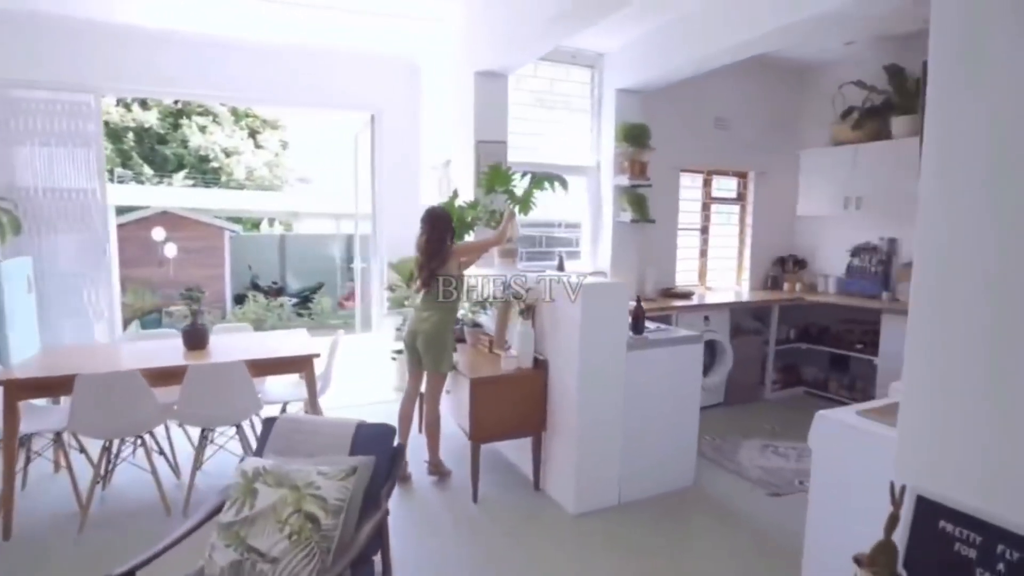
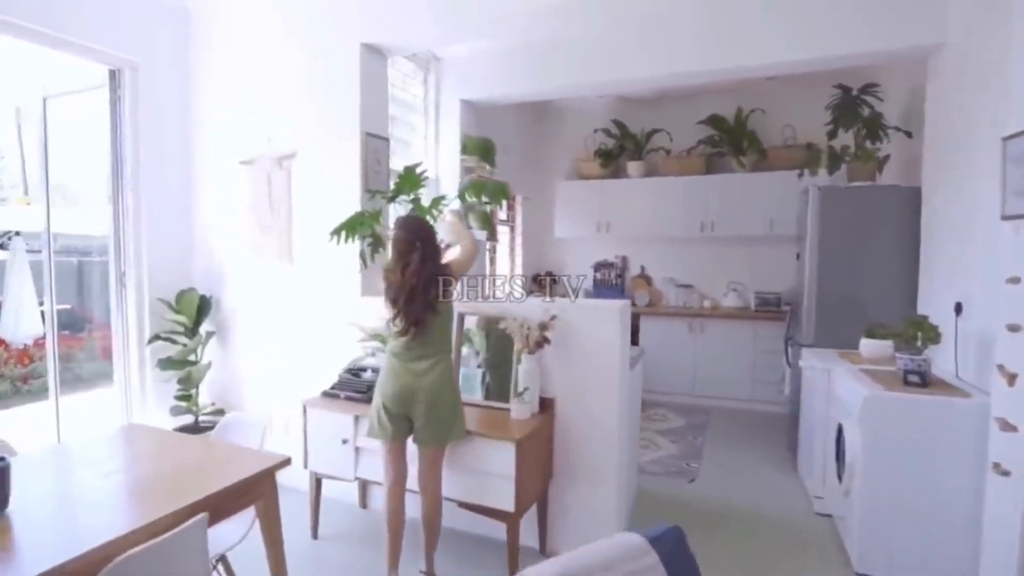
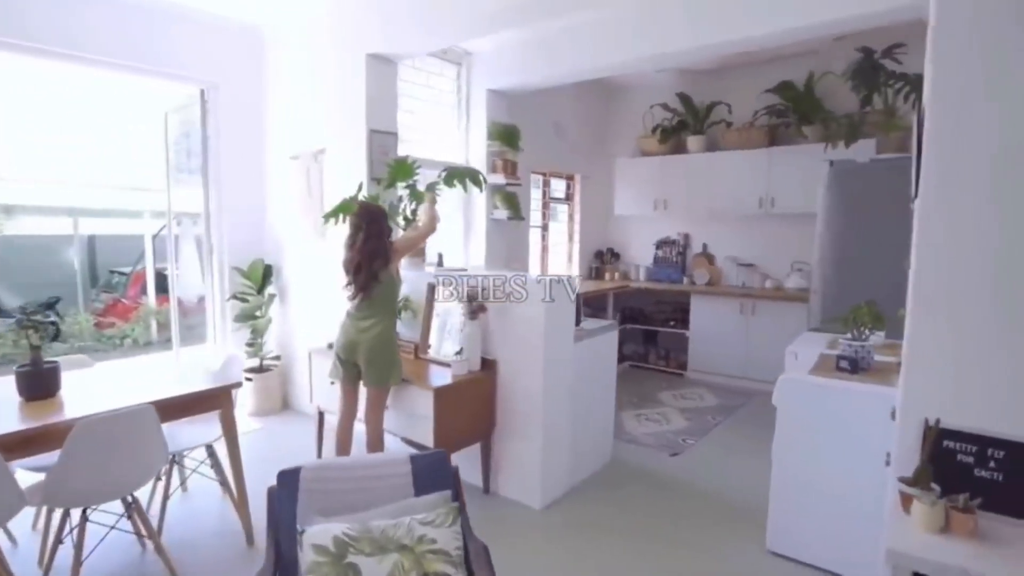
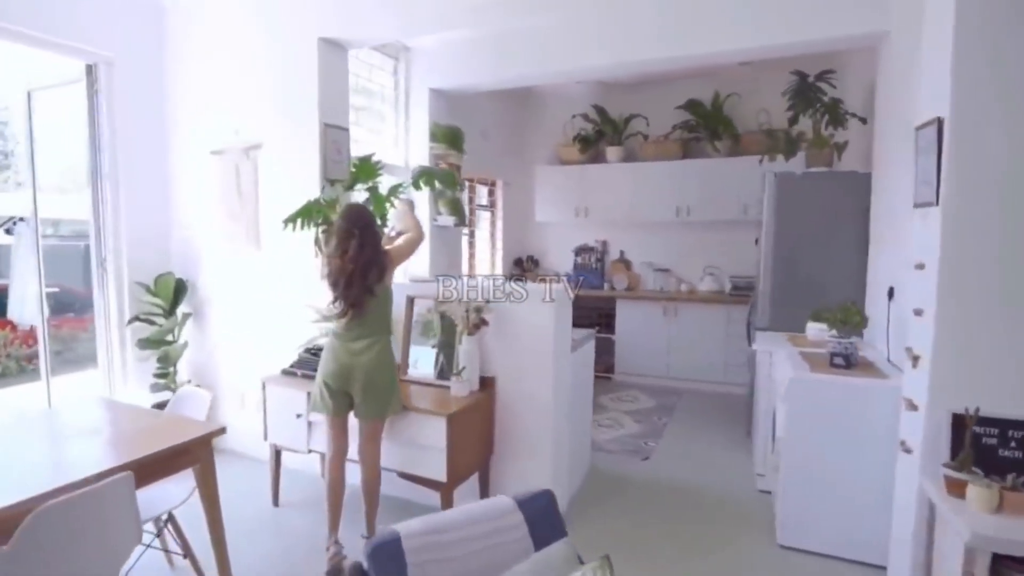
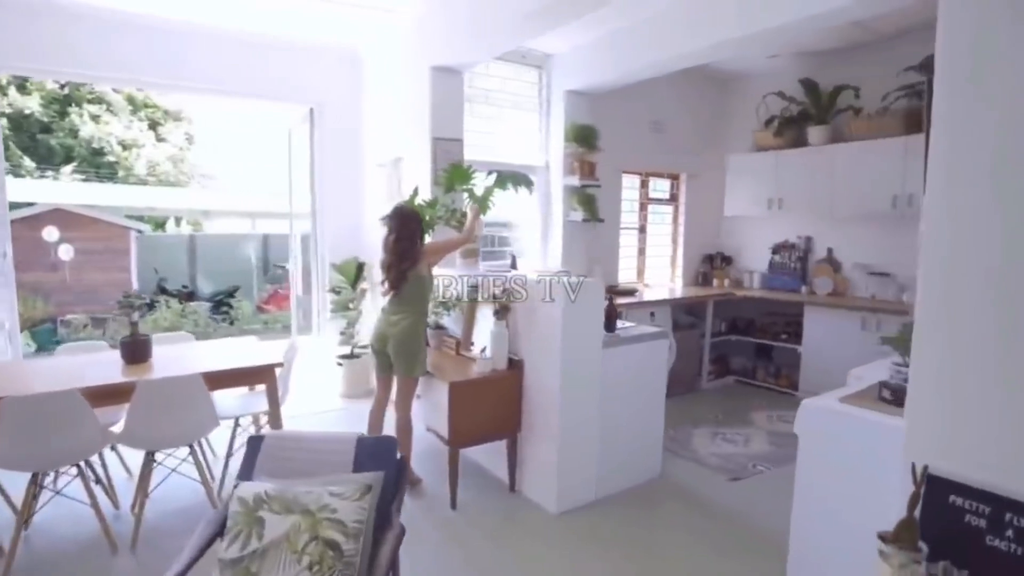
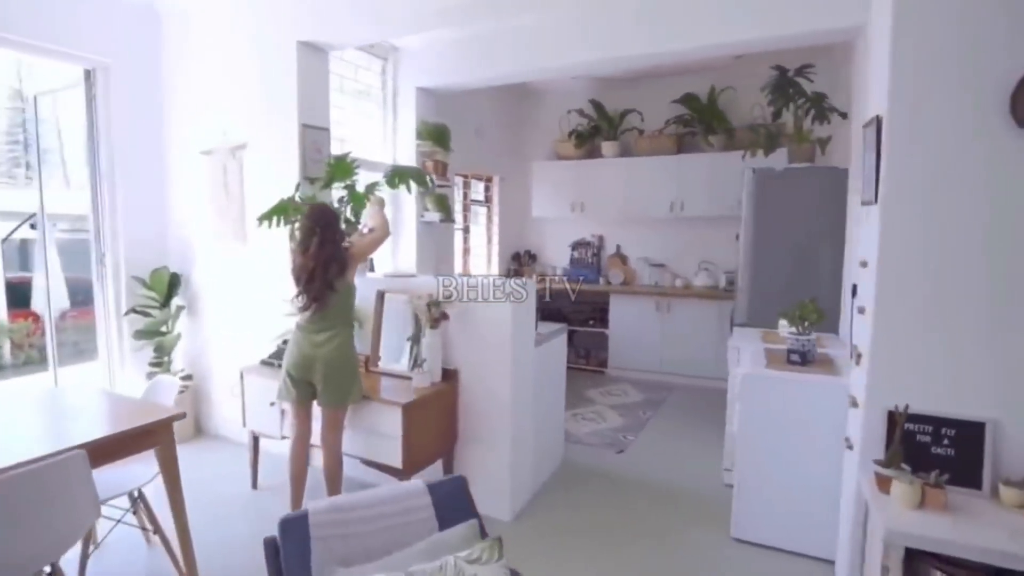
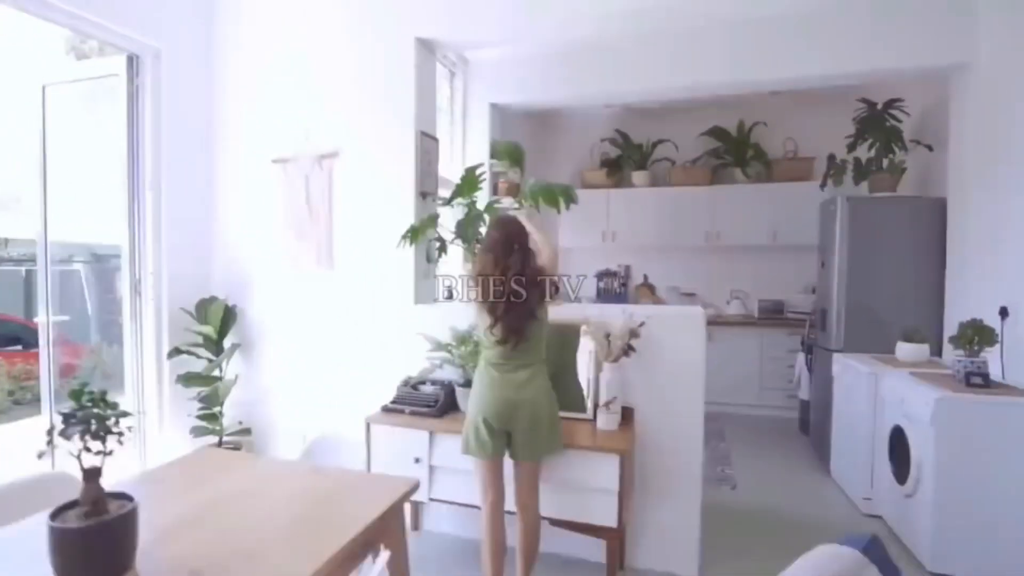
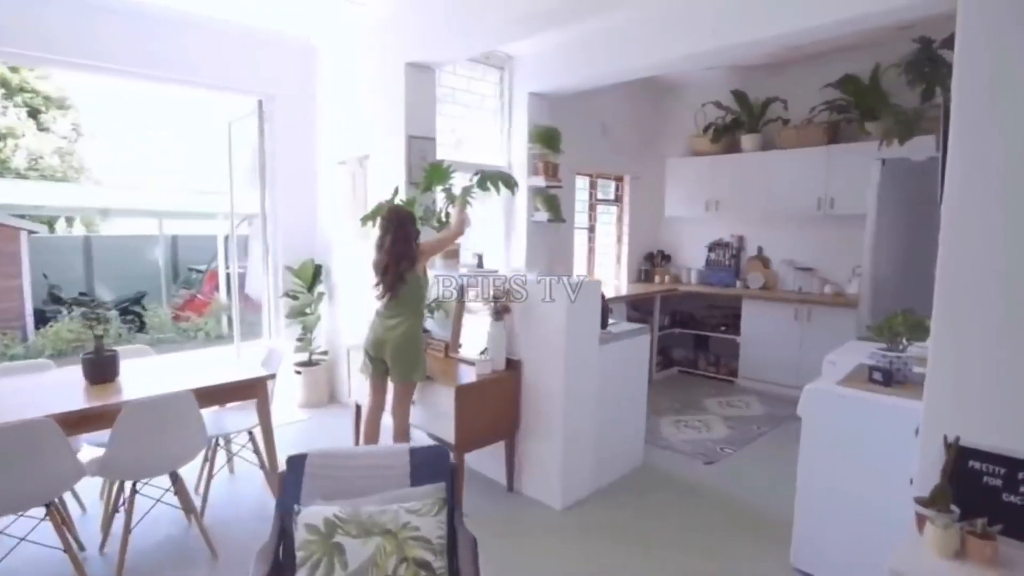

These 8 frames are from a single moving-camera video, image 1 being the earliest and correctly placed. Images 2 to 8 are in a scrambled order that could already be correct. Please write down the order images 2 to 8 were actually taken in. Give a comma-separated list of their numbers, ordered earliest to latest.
5, 8, 3, 6, 4, 2, 7
